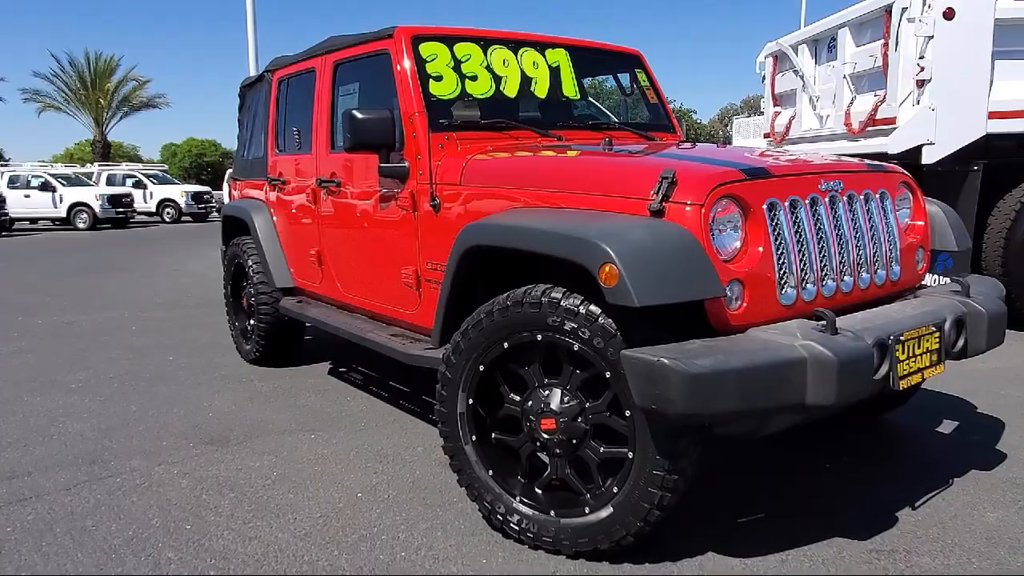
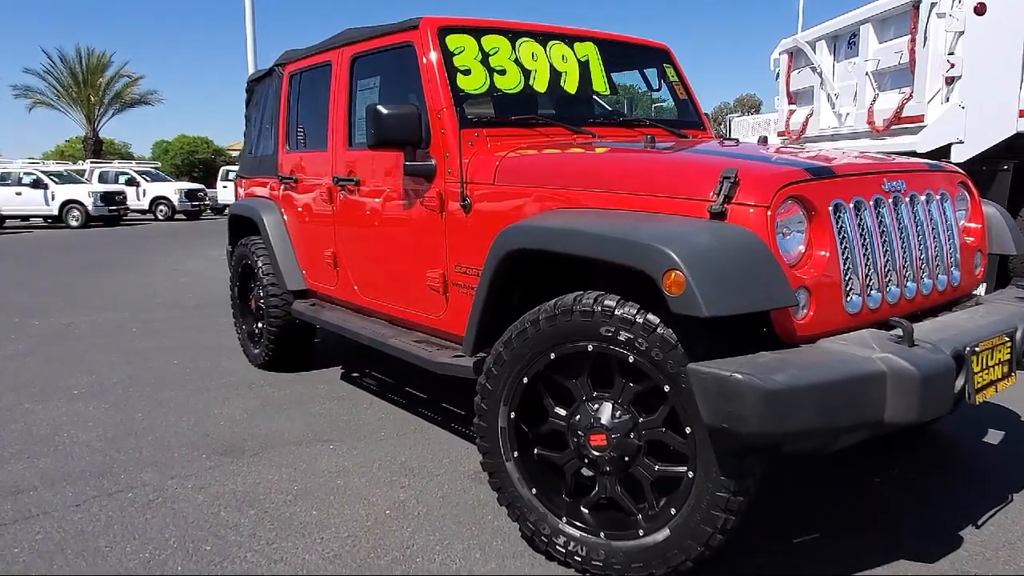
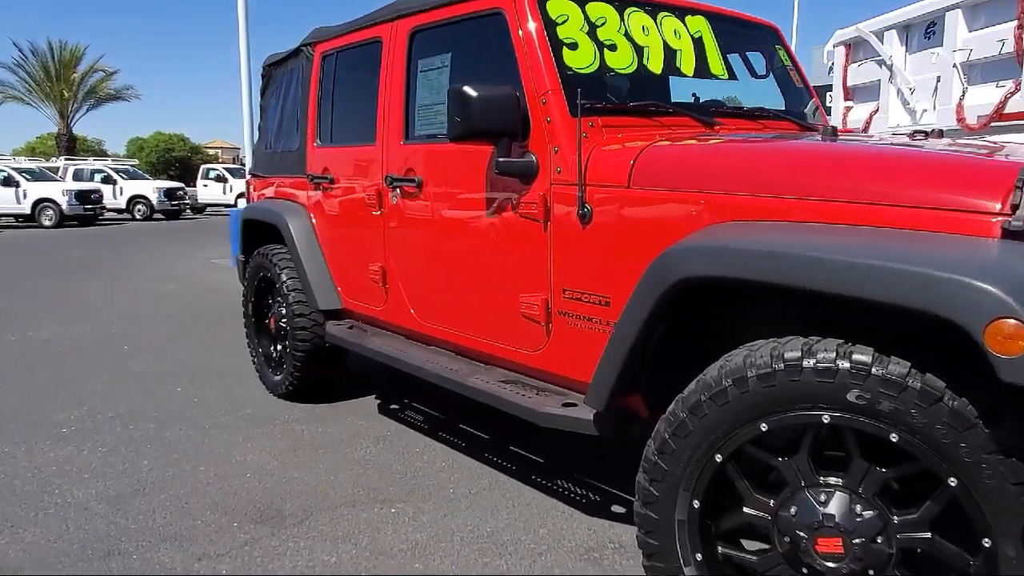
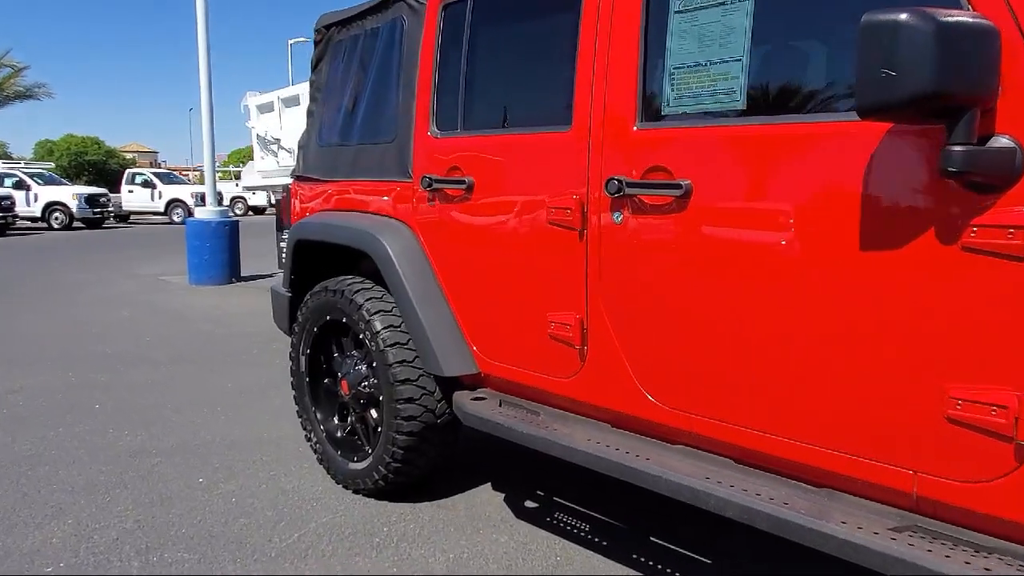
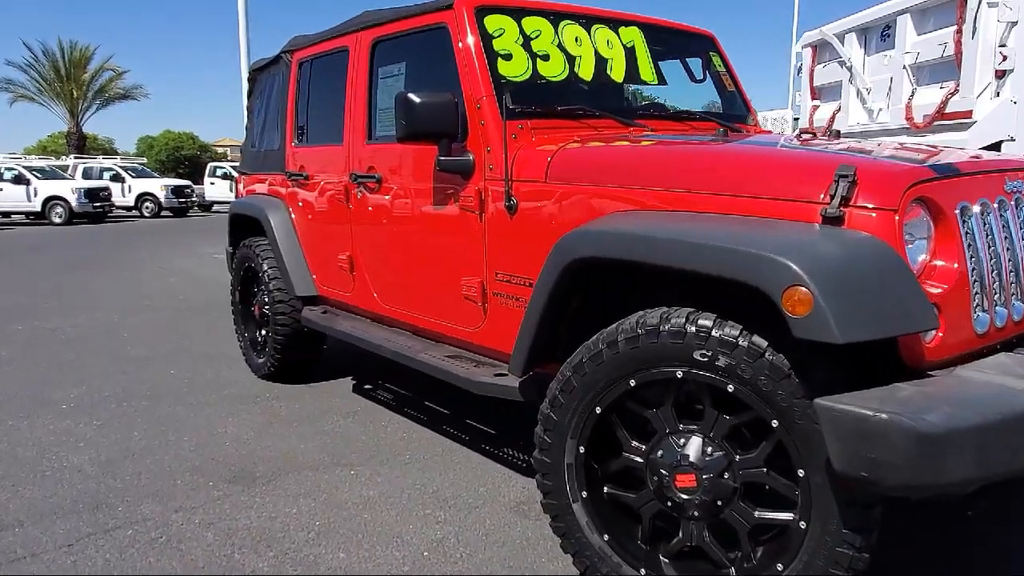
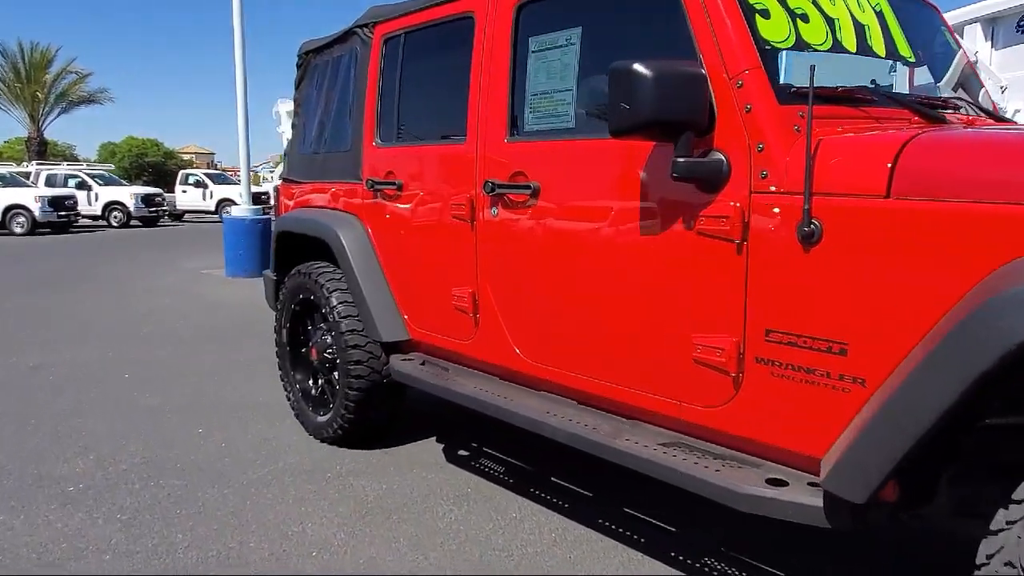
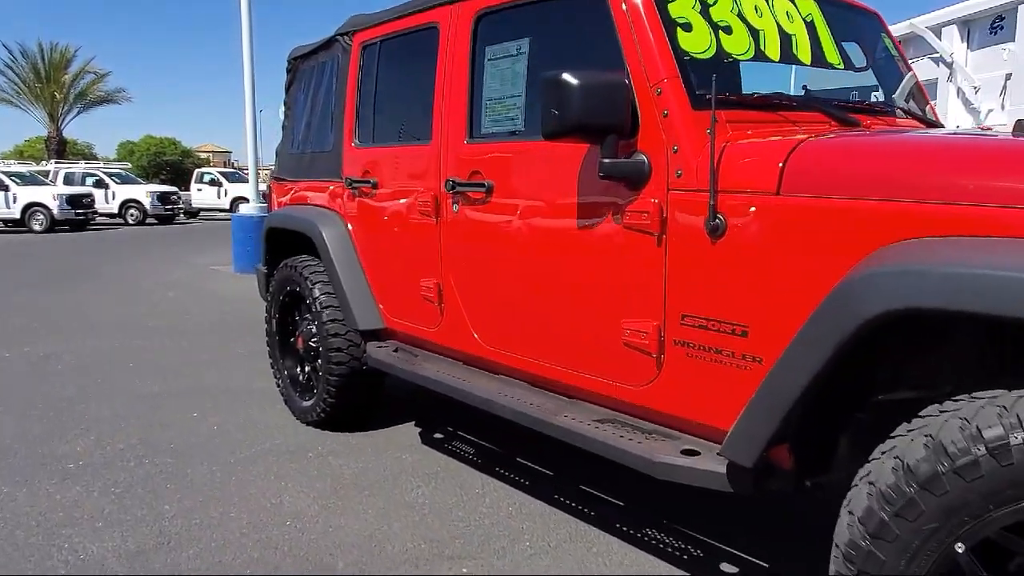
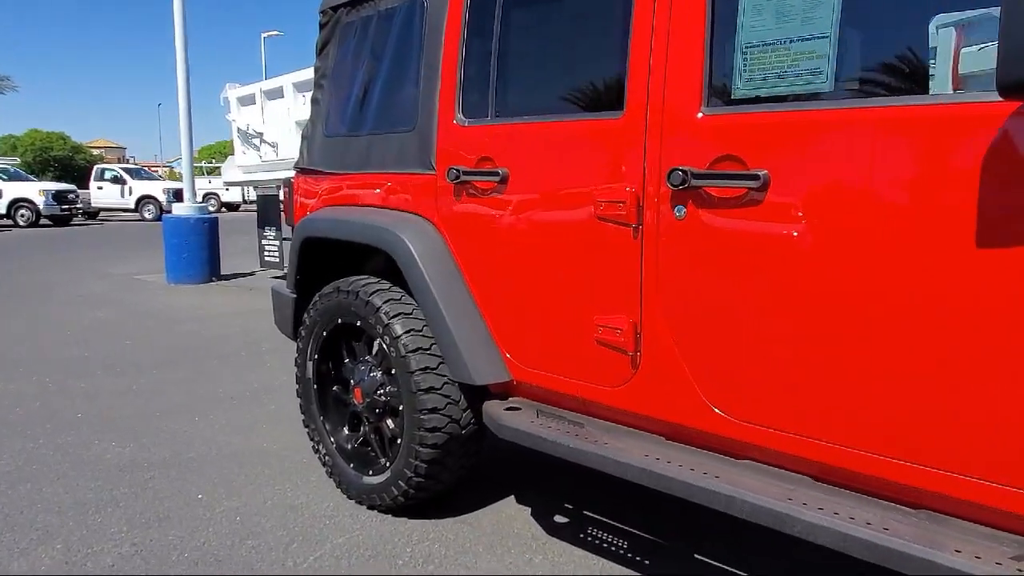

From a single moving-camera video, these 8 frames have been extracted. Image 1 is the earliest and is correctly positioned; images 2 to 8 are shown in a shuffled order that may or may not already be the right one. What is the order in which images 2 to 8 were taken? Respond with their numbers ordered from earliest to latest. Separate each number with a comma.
2, 5, 3, 7, 6, 4, 8
